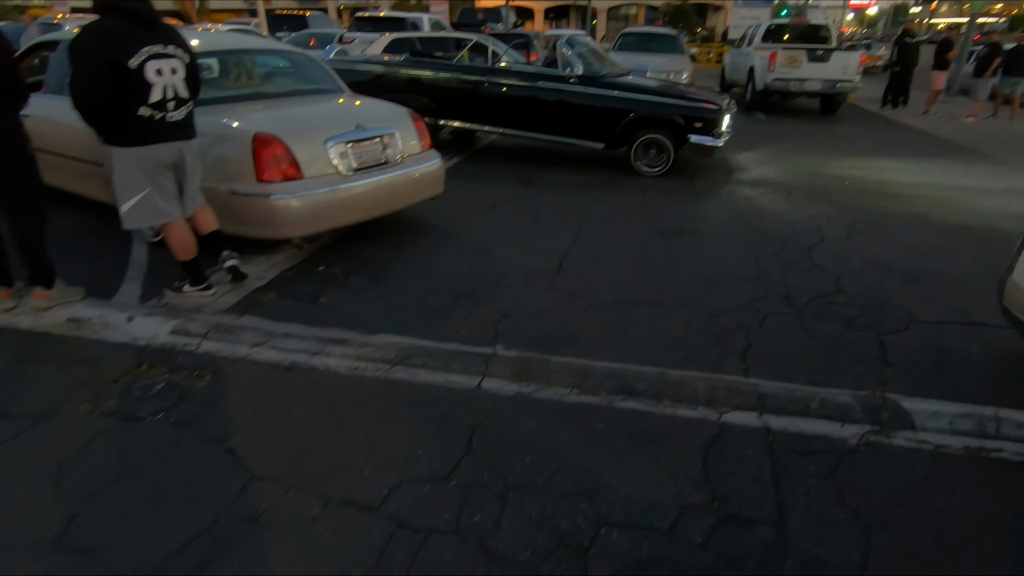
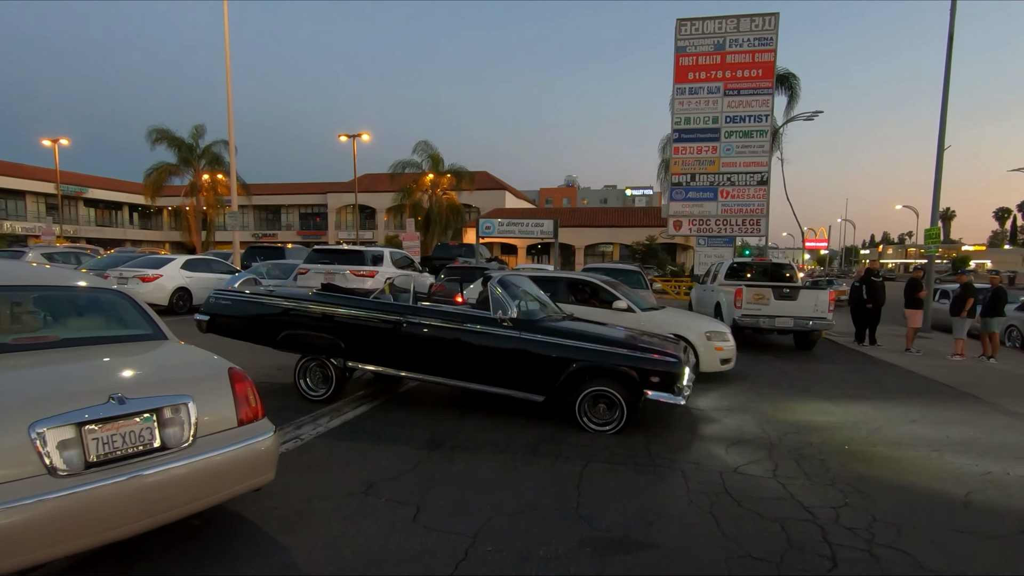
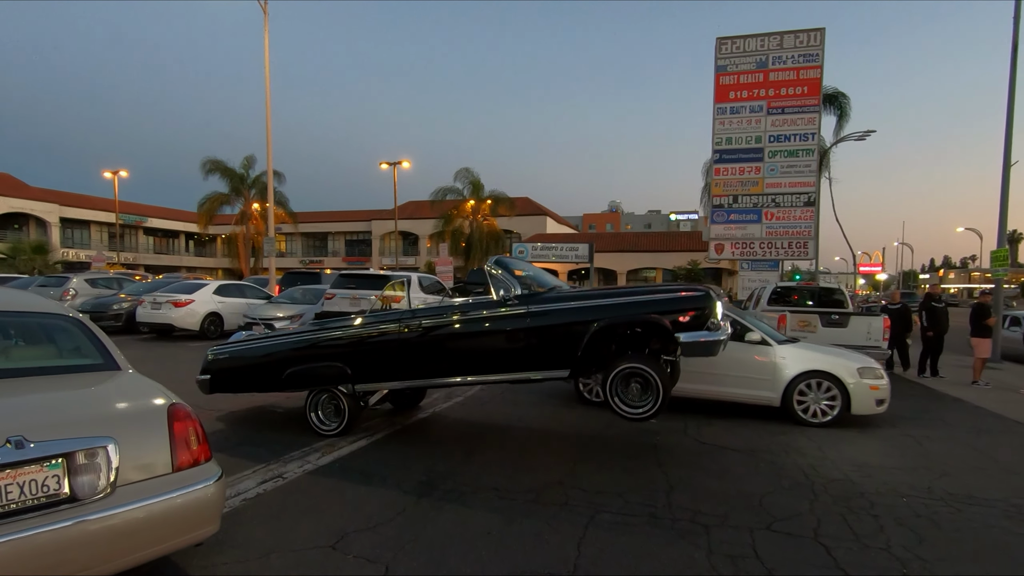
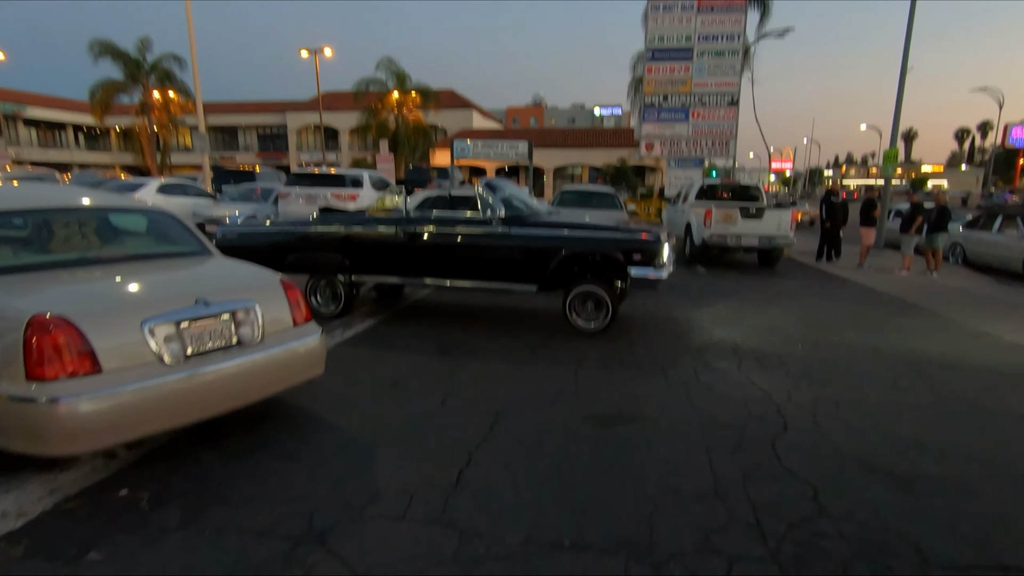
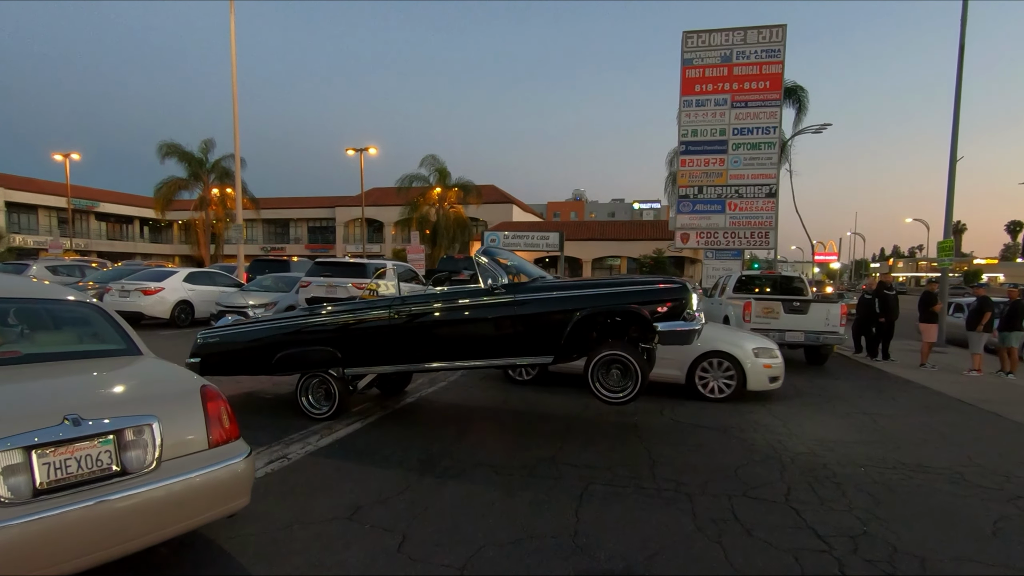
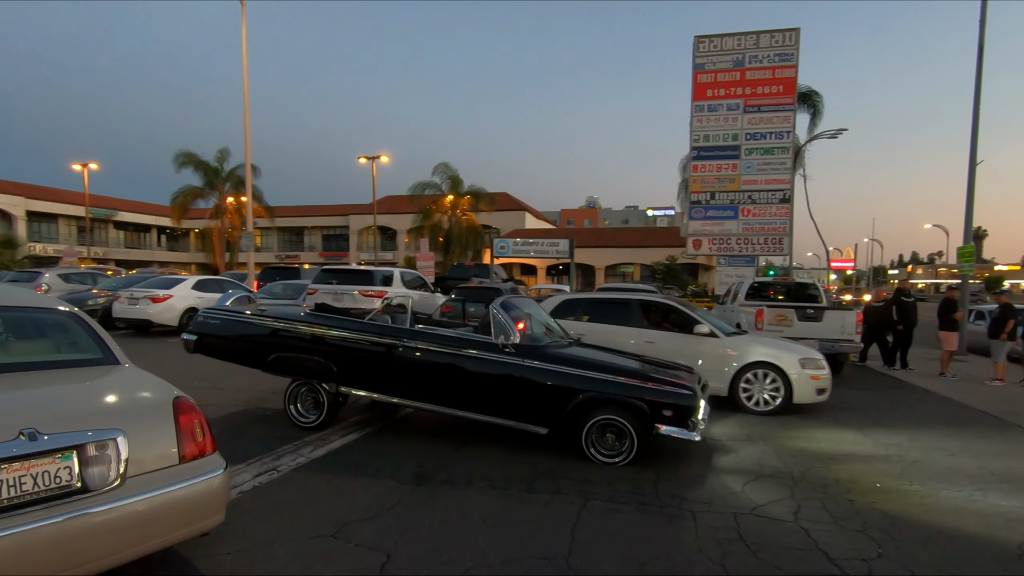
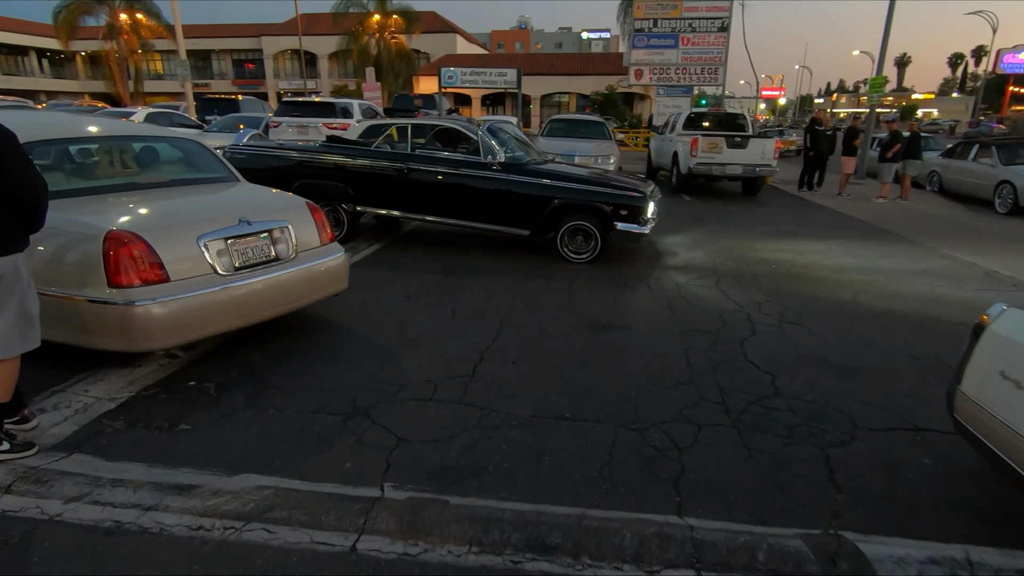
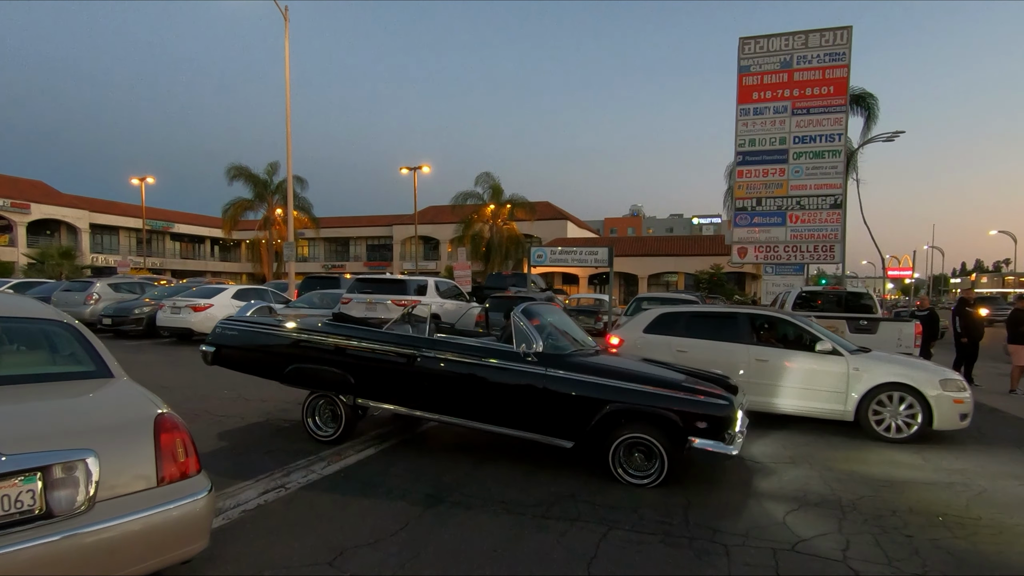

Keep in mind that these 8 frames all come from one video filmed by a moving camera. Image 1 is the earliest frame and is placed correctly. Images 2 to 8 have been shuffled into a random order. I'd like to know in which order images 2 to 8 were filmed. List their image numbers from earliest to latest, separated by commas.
7, 4, 2, 5, 6, 3, 8
